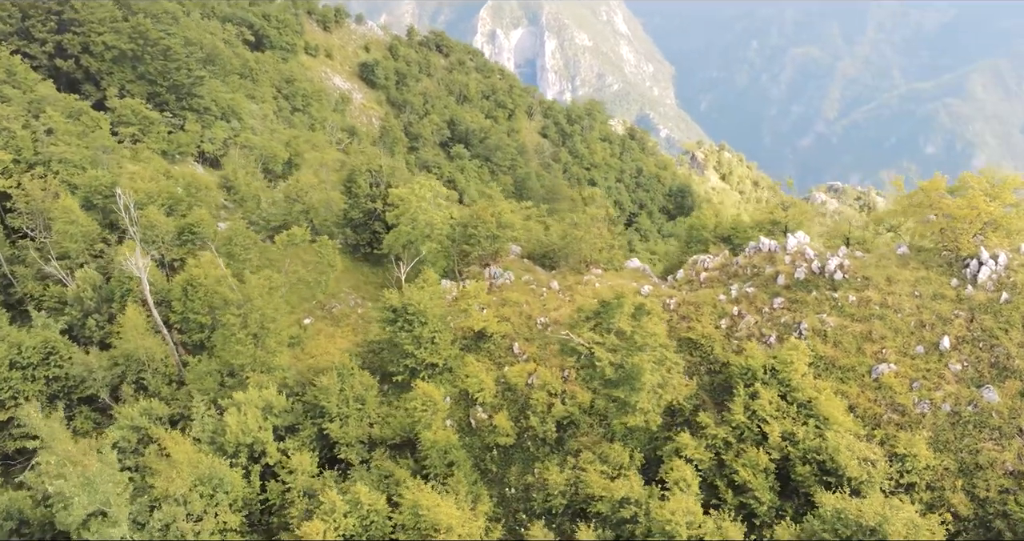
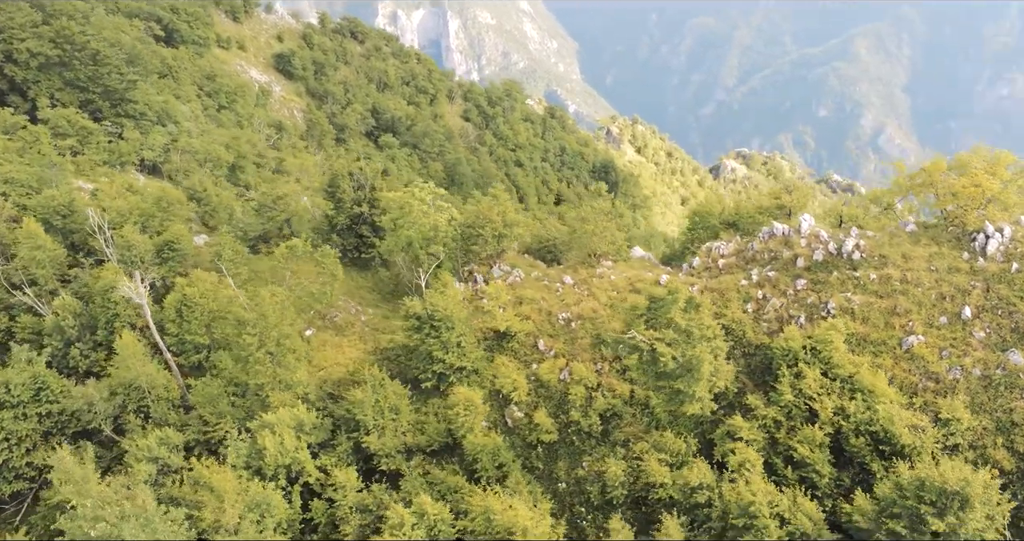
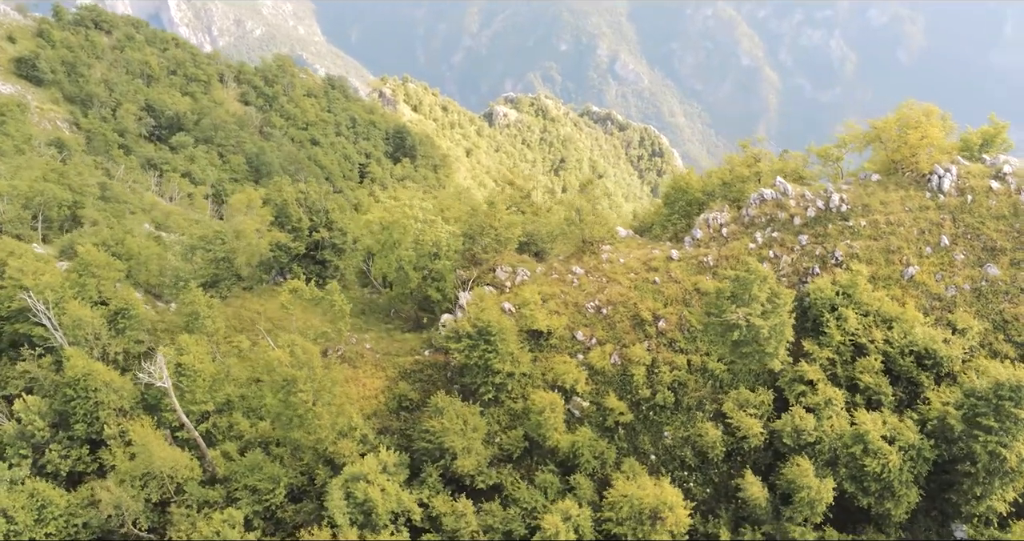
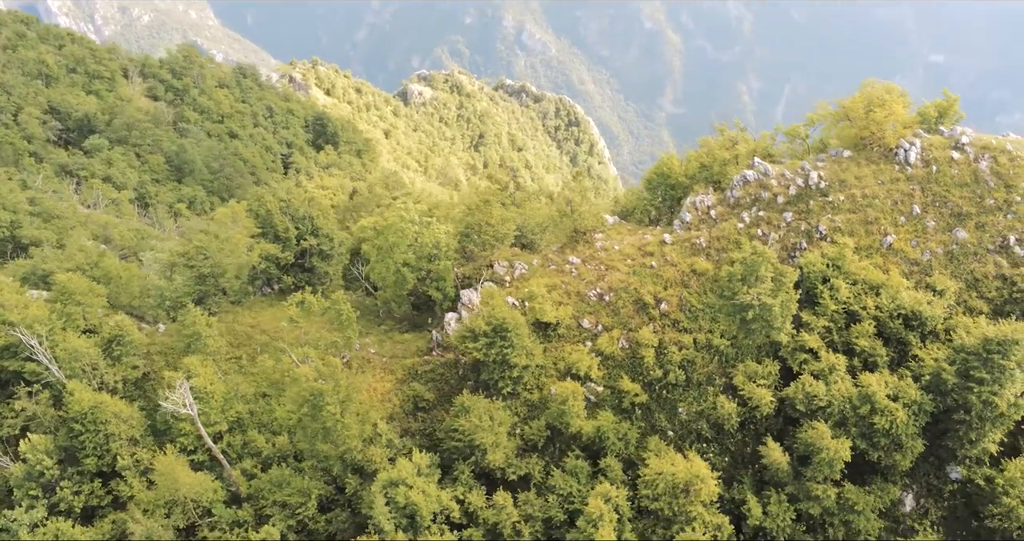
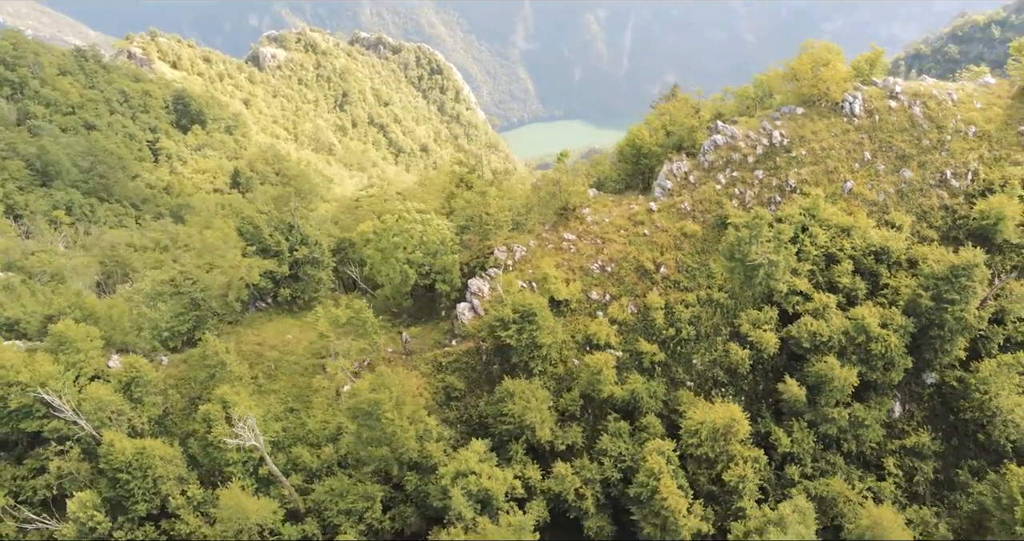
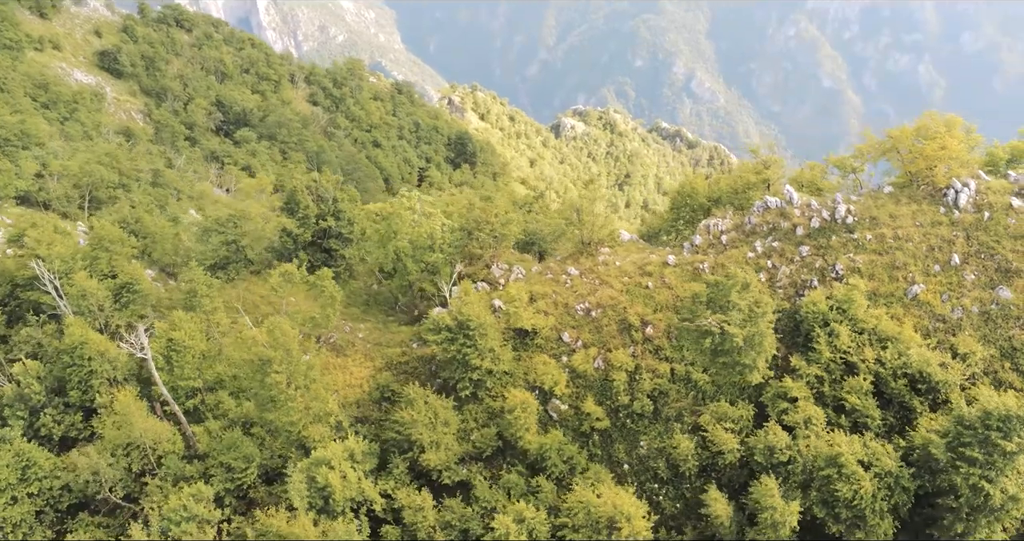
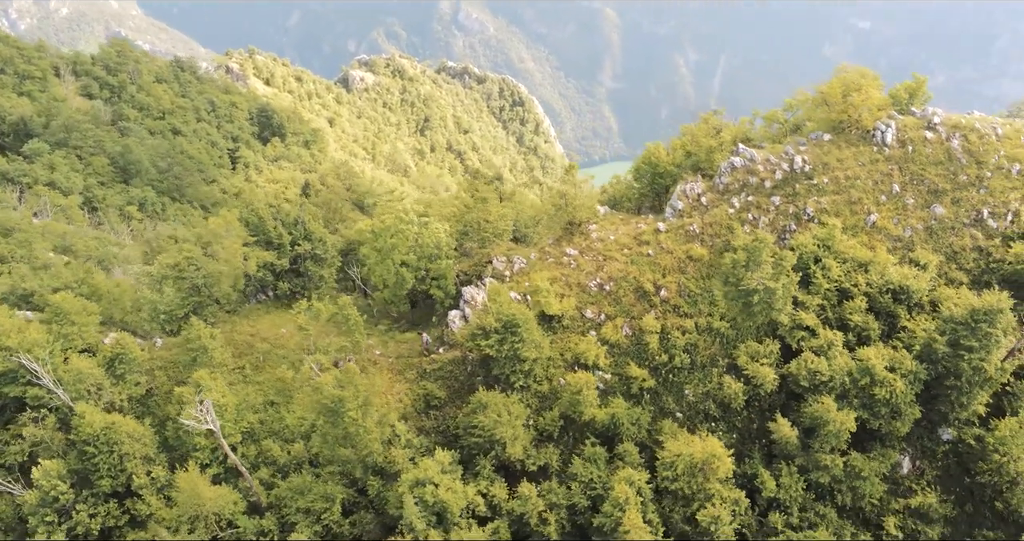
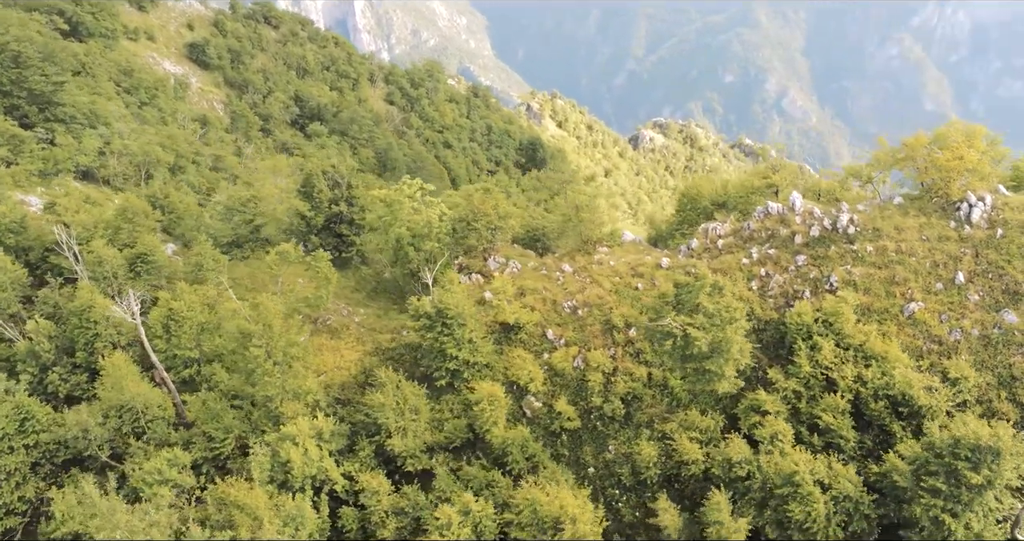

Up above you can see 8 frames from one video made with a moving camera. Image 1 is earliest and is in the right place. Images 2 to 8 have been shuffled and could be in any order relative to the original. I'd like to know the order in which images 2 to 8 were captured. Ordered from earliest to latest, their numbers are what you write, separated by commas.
2, 8, 6, 3, 4, 7, 5
